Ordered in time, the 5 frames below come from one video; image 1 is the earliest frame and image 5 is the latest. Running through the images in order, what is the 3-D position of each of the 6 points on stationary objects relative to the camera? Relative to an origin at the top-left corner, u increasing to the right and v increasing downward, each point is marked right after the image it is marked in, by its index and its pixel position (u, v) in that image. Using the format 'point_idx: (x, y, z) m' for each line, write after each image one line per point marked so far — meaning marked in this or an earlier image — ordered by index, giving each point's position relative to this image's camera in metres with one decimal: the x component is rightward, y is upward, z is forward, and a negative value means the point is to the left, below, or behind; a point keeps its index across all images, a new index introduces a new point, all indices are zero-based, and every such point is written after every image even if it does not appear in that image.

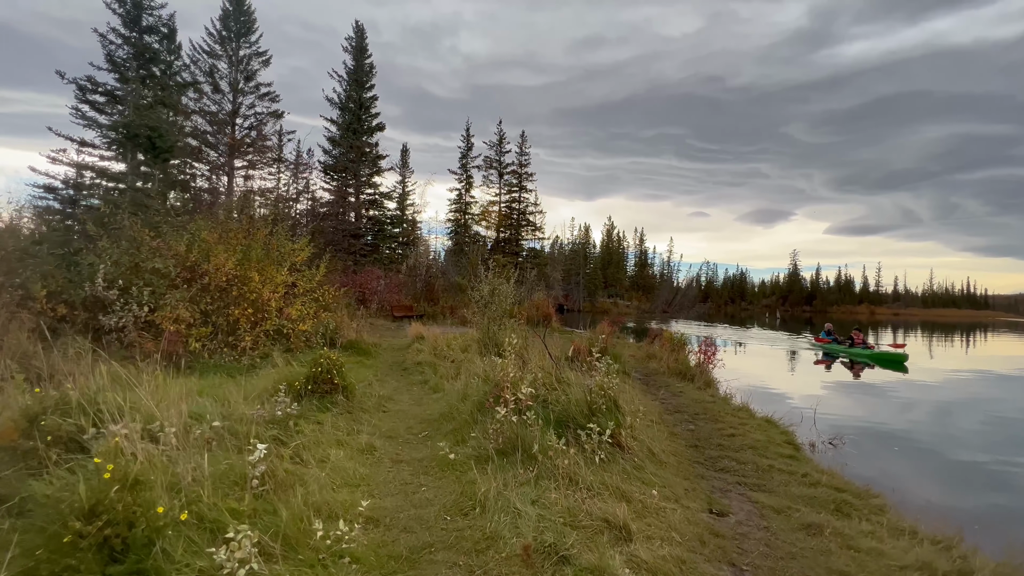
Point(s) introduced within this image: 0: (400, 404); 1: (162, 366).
0: (-1.3, -1.4, +5.4) m
1: (-4.8, -1.1, +6.2) m
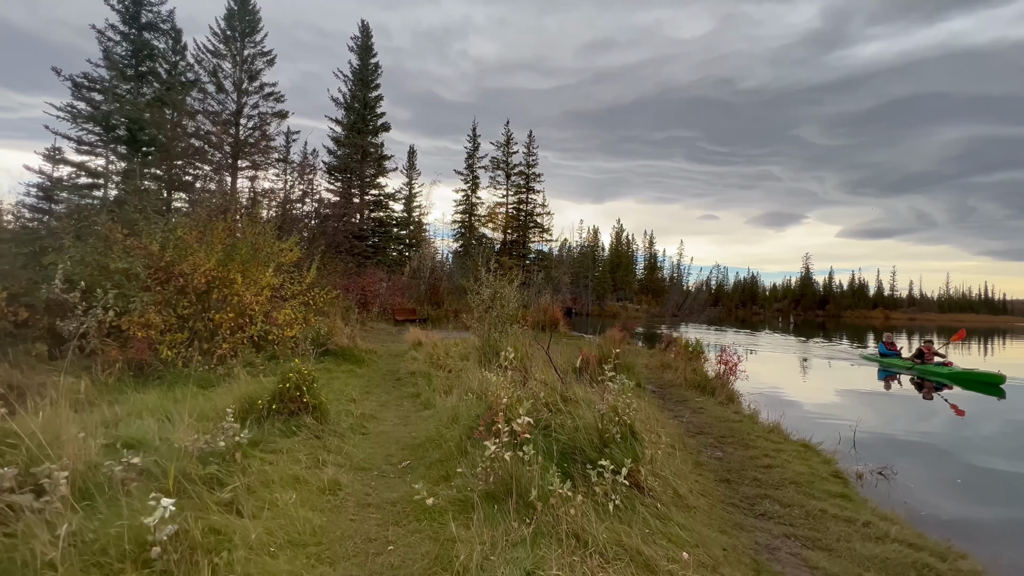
0: (-1.3, -1.4, +4.7) m
1: (-4.8, -1.2, +5.6) m
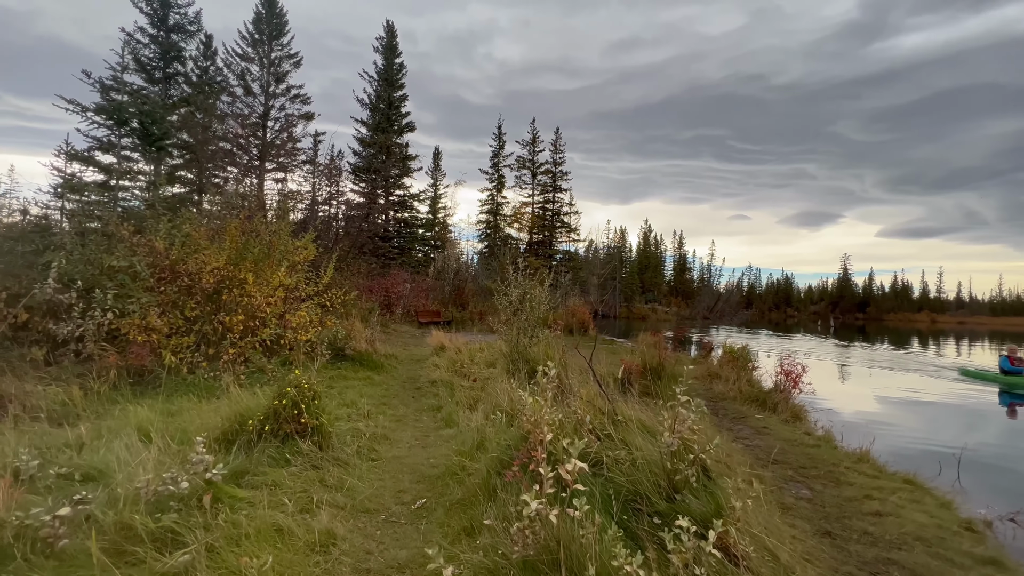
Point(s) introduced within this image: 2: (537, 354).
0: (-1.0, -1.4, +4.0) m
1: (-4.4, -1.2, +5.1) m
2: (+0.4, -1.0, +6.9) m
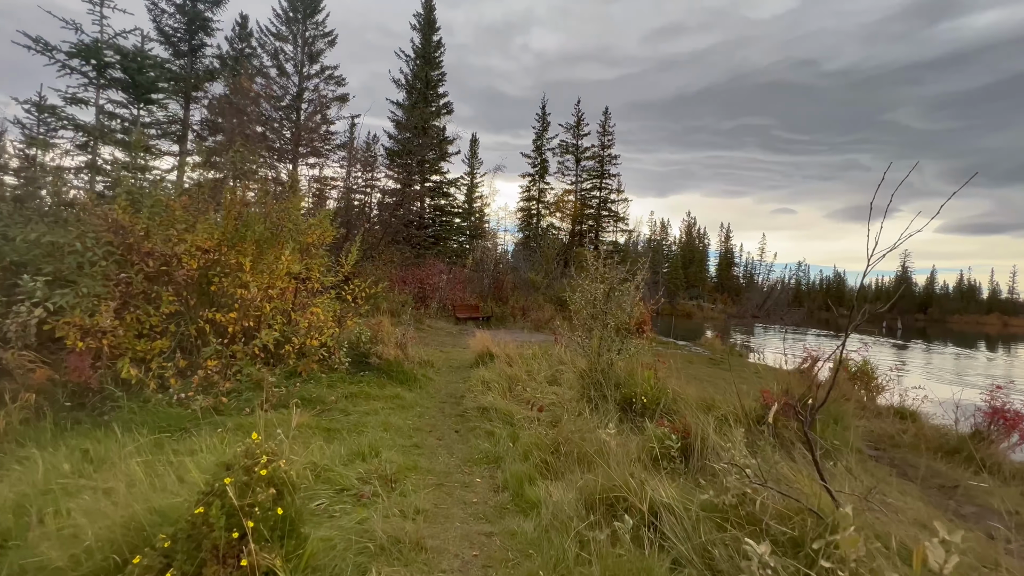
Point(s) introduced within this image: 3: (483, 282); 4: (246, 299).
0: (-0.3, -1.4, +2.2) m
1: (-3.7, -1.1, +3.5) m
2: (+1.3, -1.0, +5.0) m
3: (-1.1, +0.2, +17.2) m
4: (-3.1, -0.1, +5.2) m
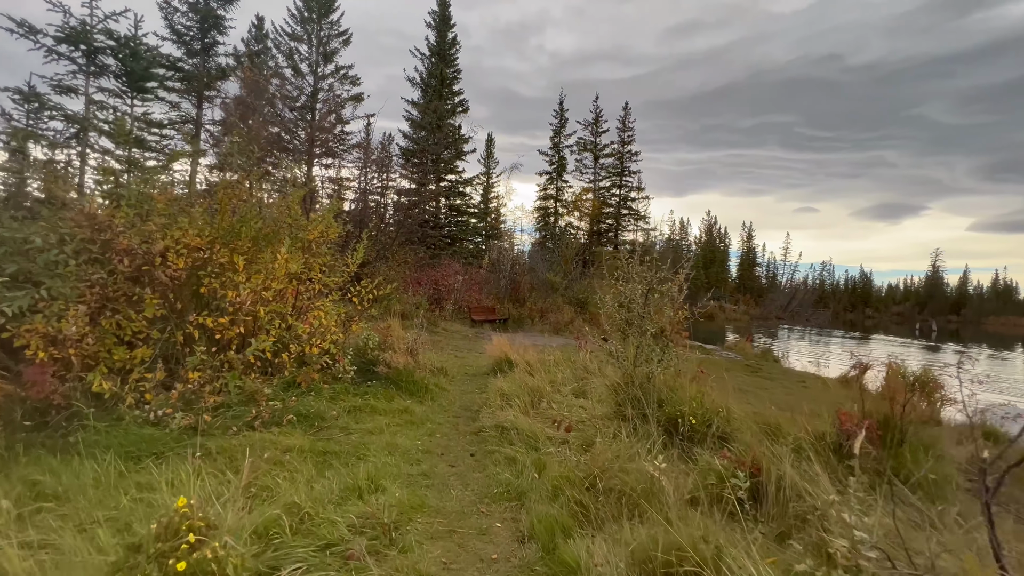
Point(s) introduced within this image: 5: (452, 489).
0: (-0.2, -1.4, +1.6) m
1: (-3.5, -1.1, +2.9) m
2: (+1.5, -1.0, +4.3) m
3: (-0.5, +0.2, +16.6) m
4: (-2.8, -0.1, +4.7) m
5: (-0.4, -1.4, +3.2) m
